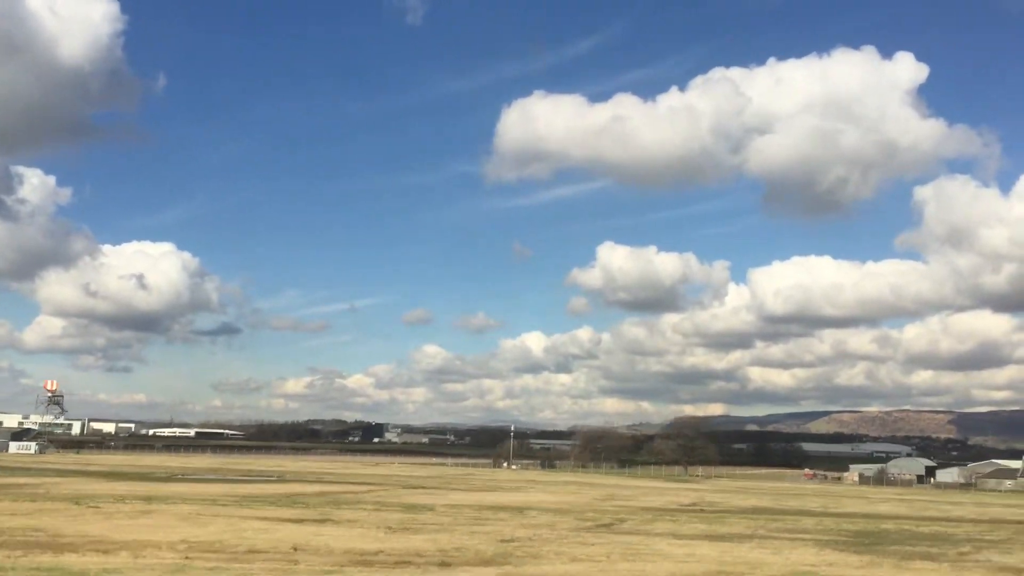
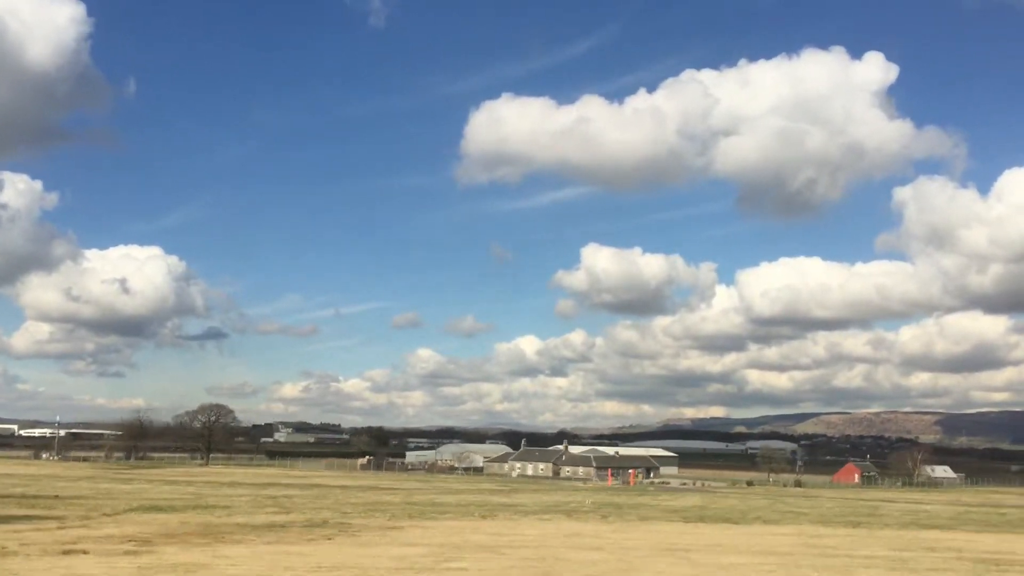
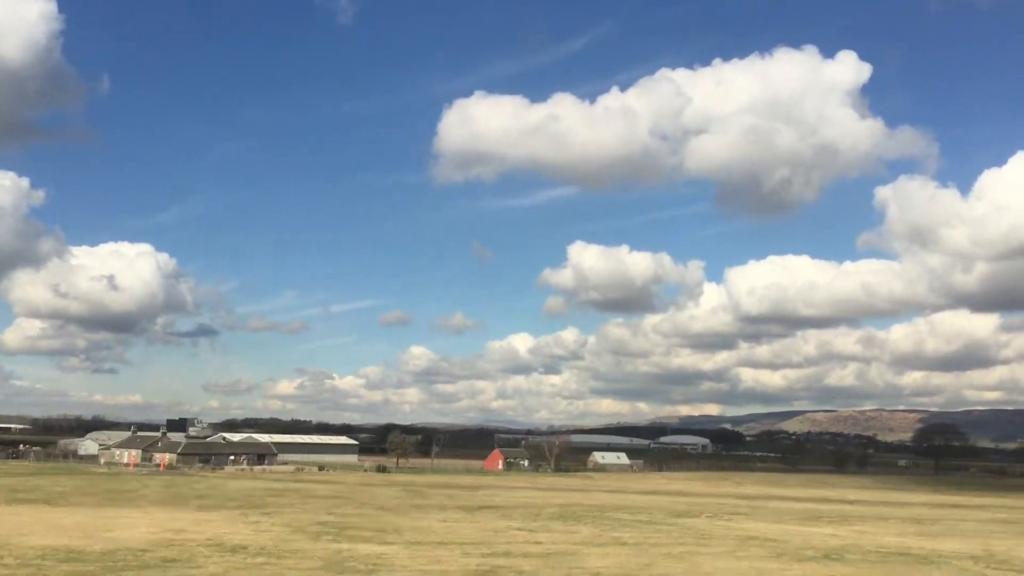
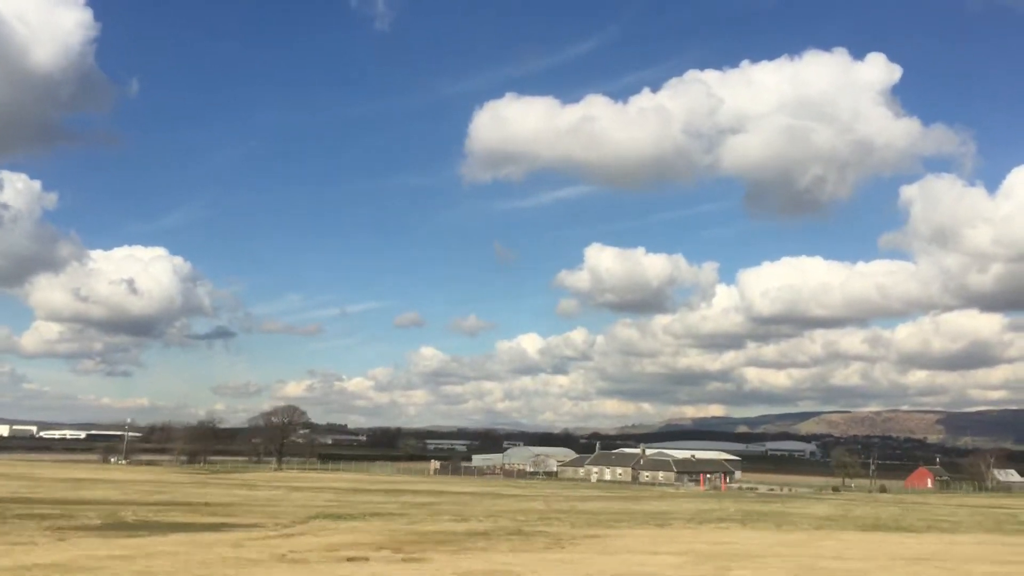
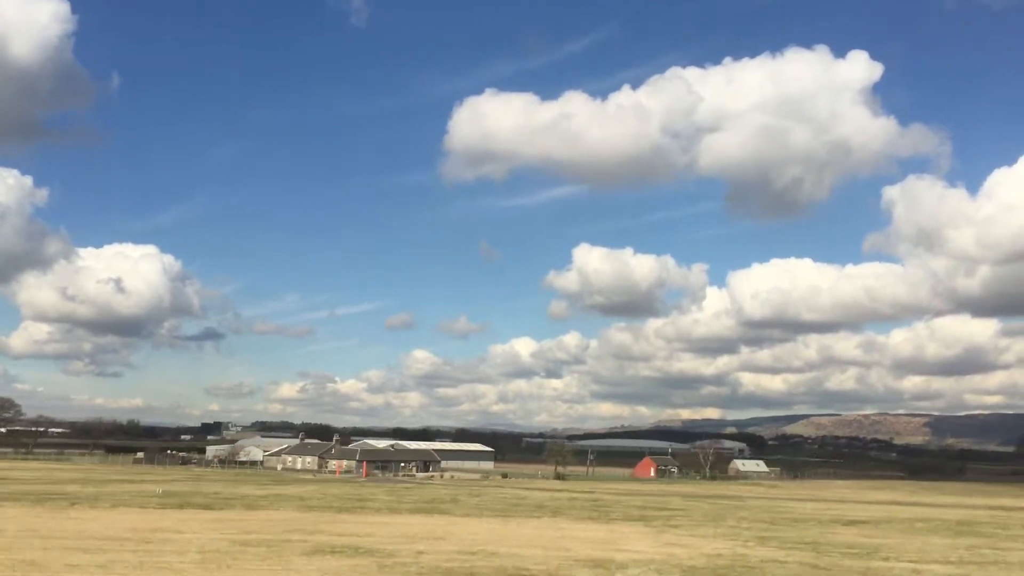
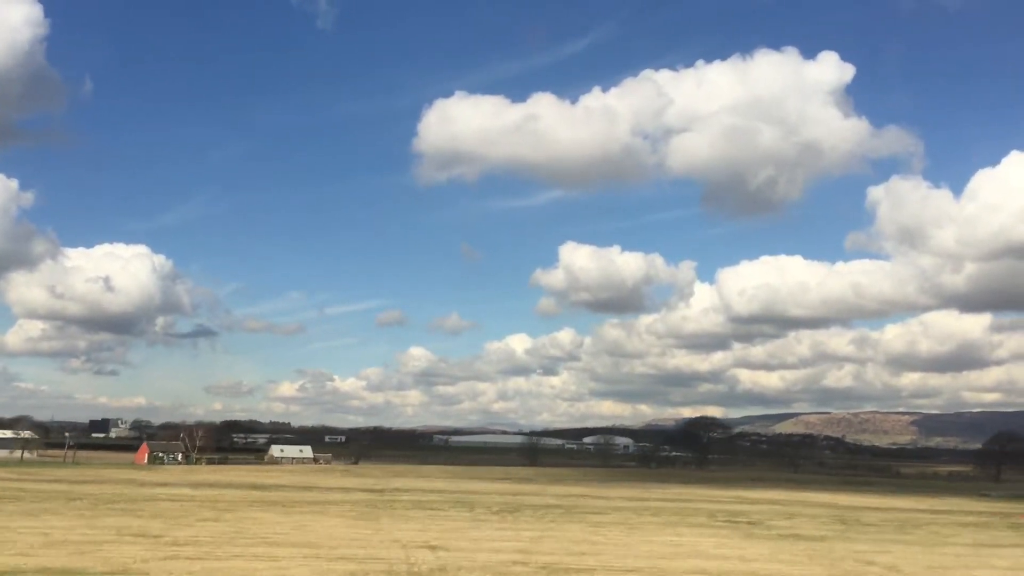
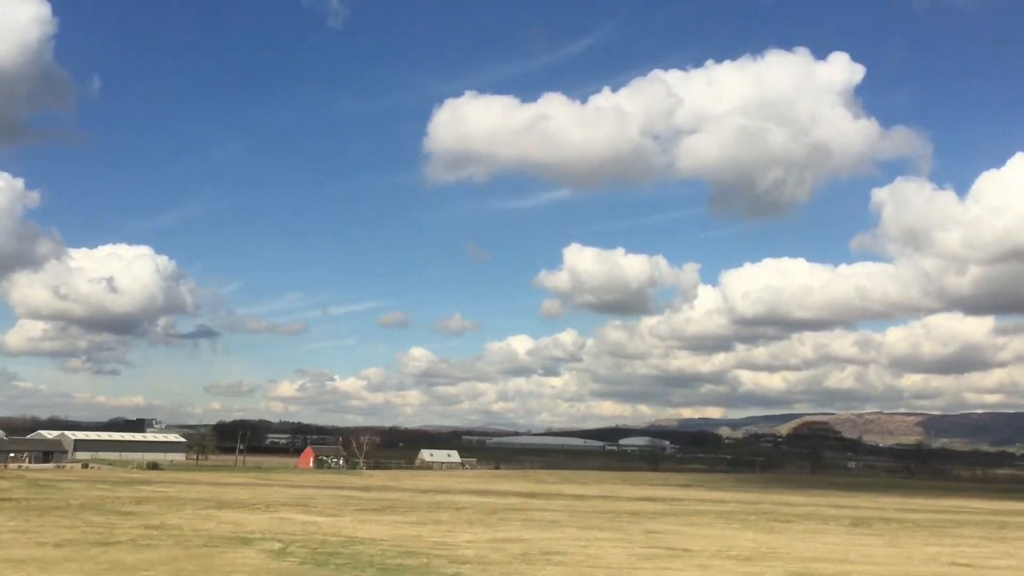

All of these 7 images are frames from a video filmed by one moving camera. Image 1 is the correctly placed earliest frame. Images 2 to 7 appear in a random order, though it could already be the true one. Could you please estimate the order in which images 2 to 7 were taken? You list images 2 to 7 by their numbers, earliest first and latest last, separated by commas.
4, 2, 5, 3, 7, 6
